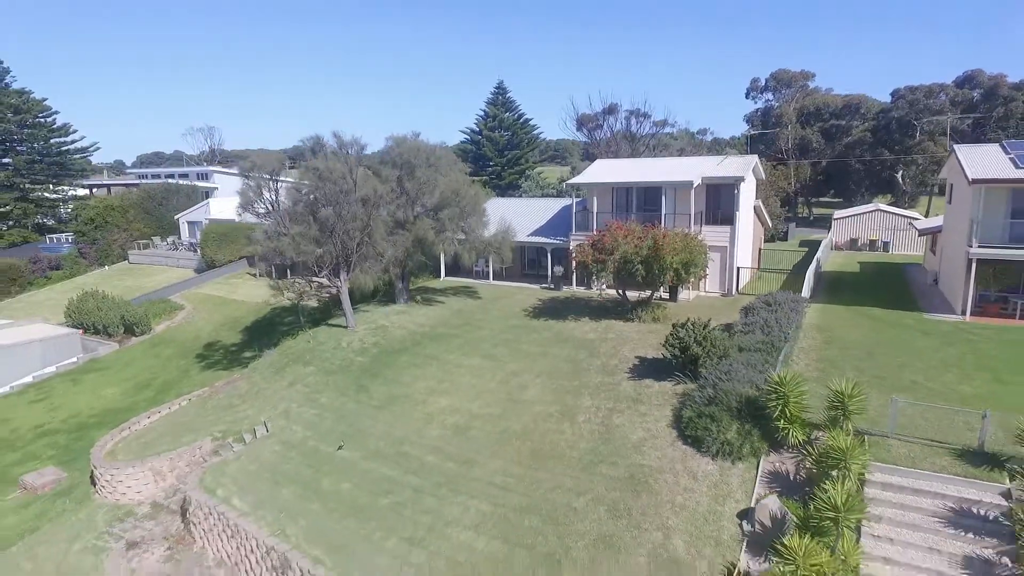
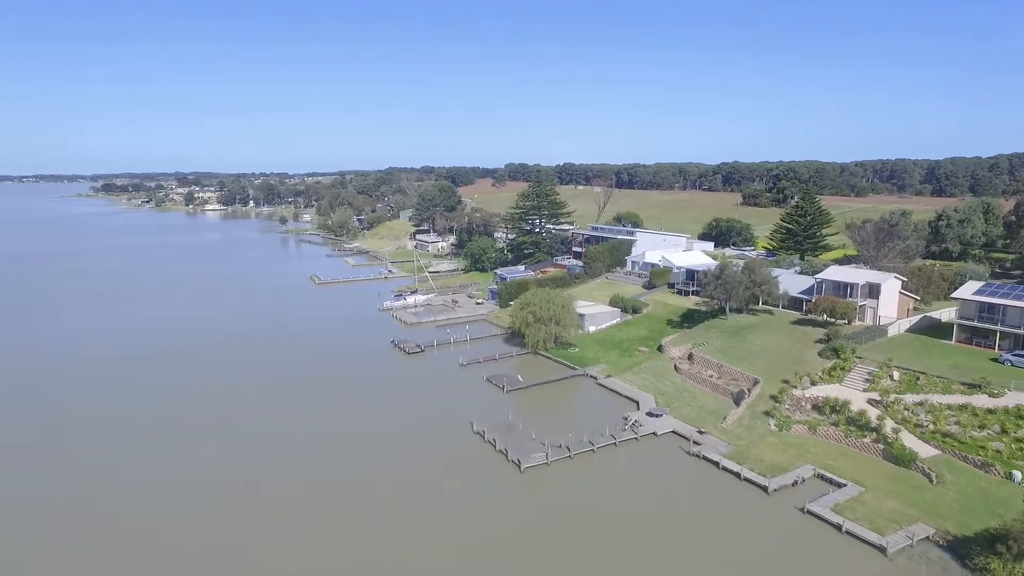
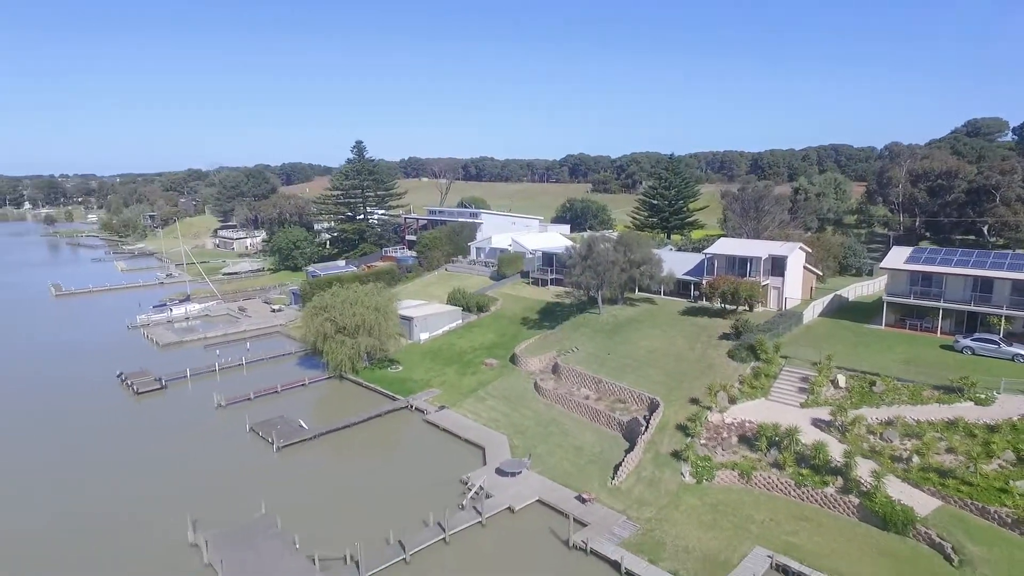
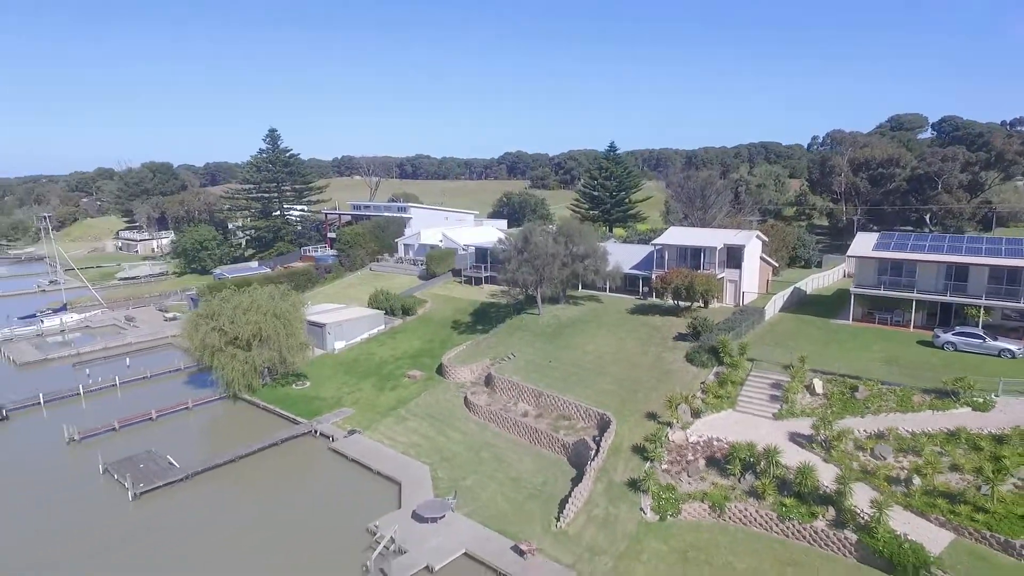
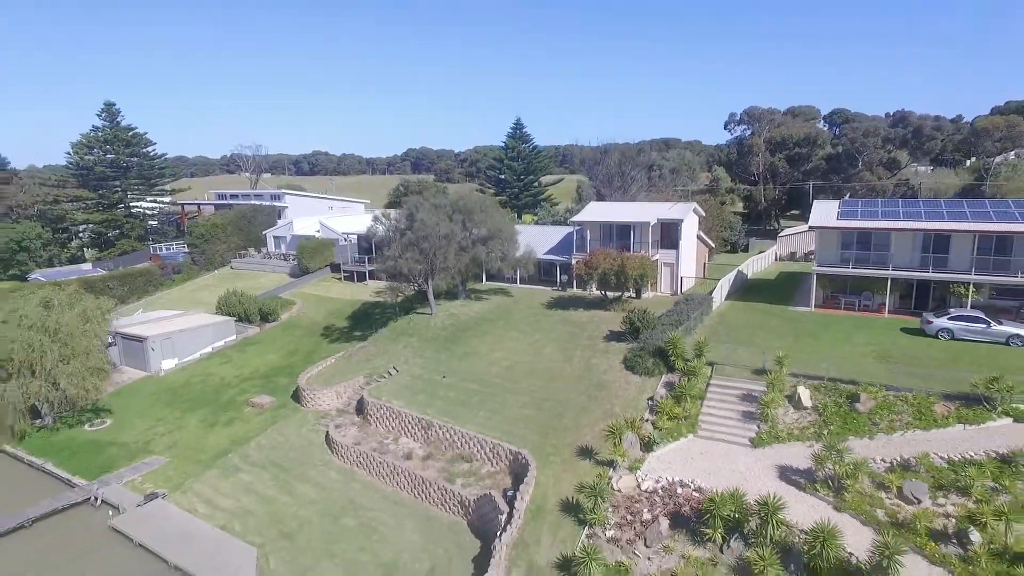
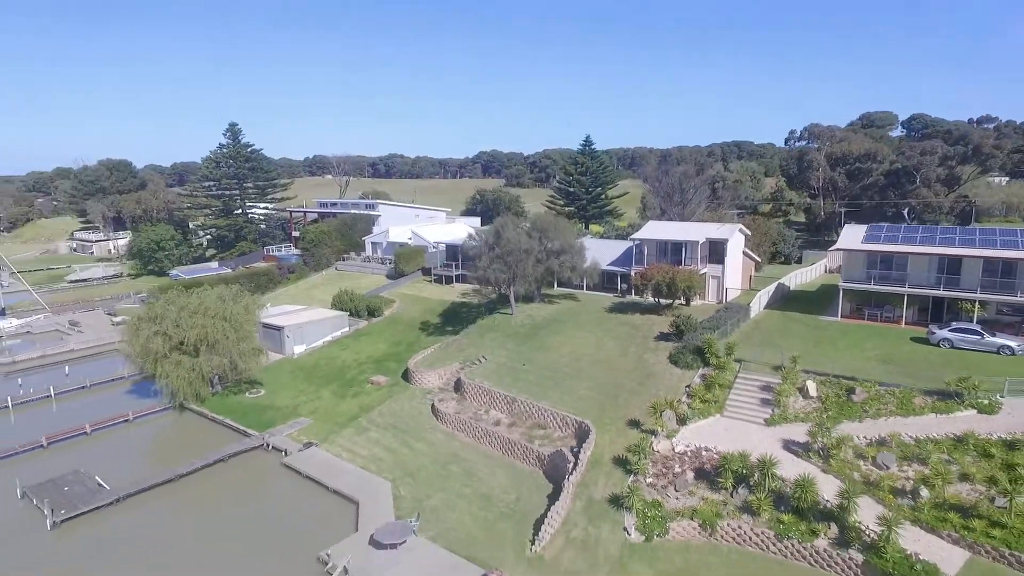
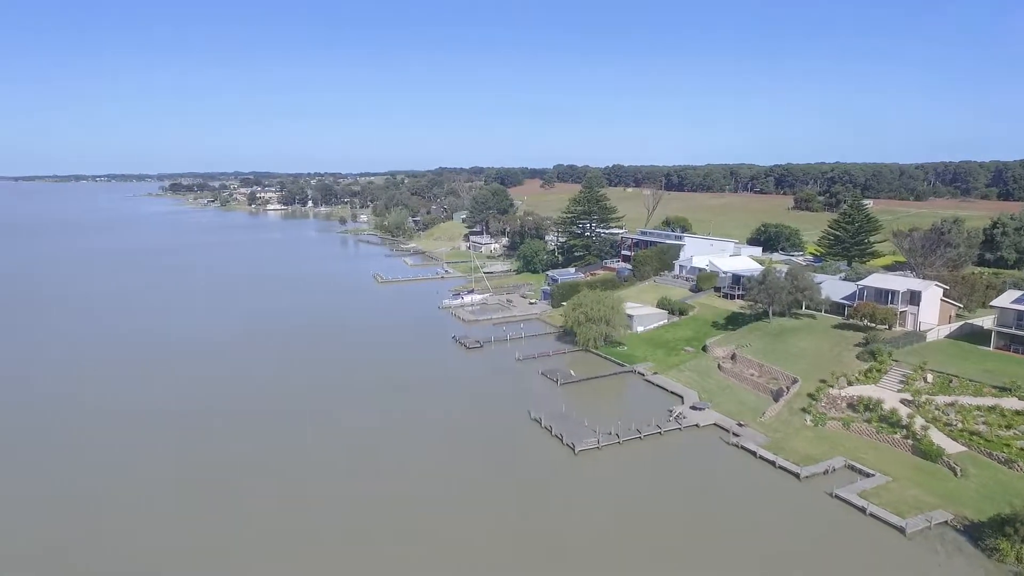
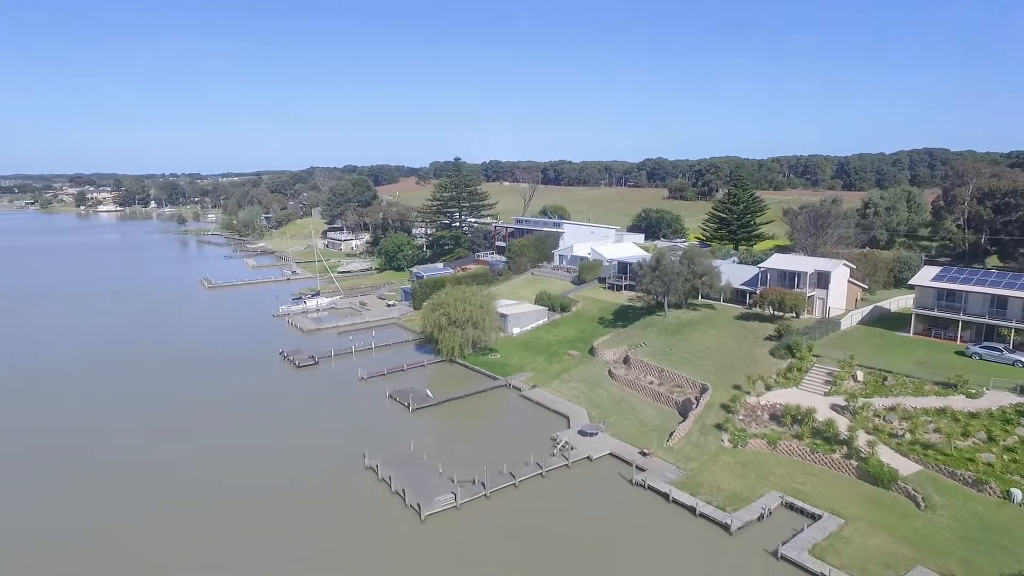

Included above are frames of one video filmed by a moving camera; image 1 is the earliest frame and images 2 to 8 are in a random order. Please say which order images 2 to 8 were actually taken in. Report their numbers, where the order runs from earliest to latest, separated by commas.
5, 6, 4, 3, 8, 2, 7
